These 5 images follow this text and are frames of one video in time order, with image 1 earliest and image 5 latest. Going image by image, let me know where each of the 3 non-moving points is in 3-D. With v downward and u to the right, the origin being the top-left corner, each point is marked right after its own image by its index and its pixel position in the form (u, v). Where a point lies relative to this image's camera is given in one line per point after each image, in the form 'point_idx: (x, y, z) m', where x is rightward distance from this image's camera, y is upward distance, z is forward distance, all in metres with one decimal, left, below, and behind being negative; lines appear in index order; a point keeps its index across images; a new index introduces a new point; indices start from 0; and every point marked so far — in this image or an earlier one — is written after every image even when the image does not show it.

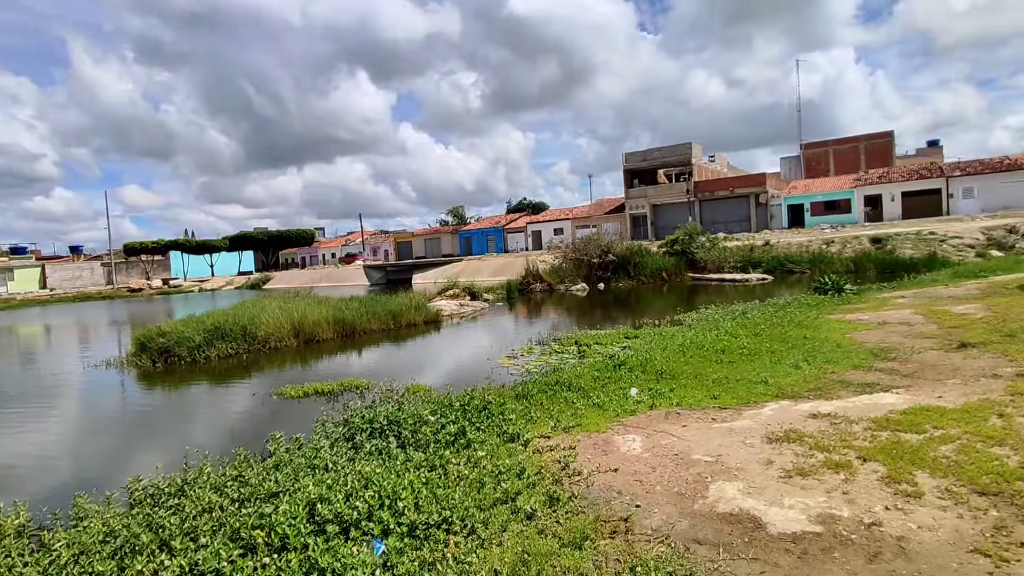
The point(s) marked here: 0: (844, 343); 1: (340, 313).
0: (+5.4, -0.9, +9.1) m
1: (-5.5, -0.8, +17.9) m
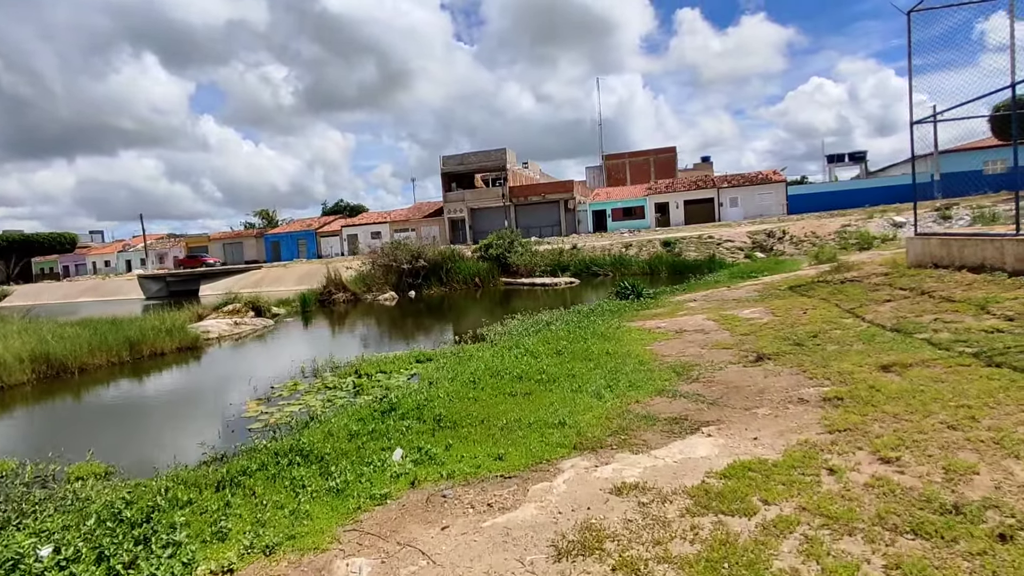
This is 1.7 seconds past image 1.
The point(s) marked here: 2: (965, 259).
0: (+2.0, -1.1, +8.3) m
1: (-11.0, -1.4, +13.3) m
2: (+9.0, +0.6, +11.1) m
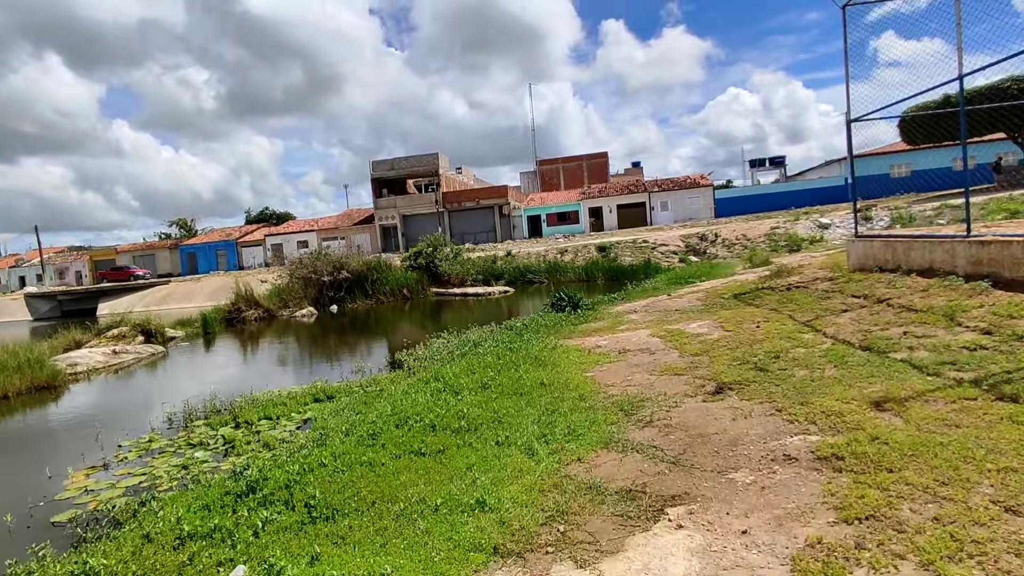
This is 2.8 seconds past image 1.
0: (+0.9, -1.3, +6.9) m
1: (-12.6, -2.0, +10.5) m
2: (+7.5, +0.5, +10.5) m
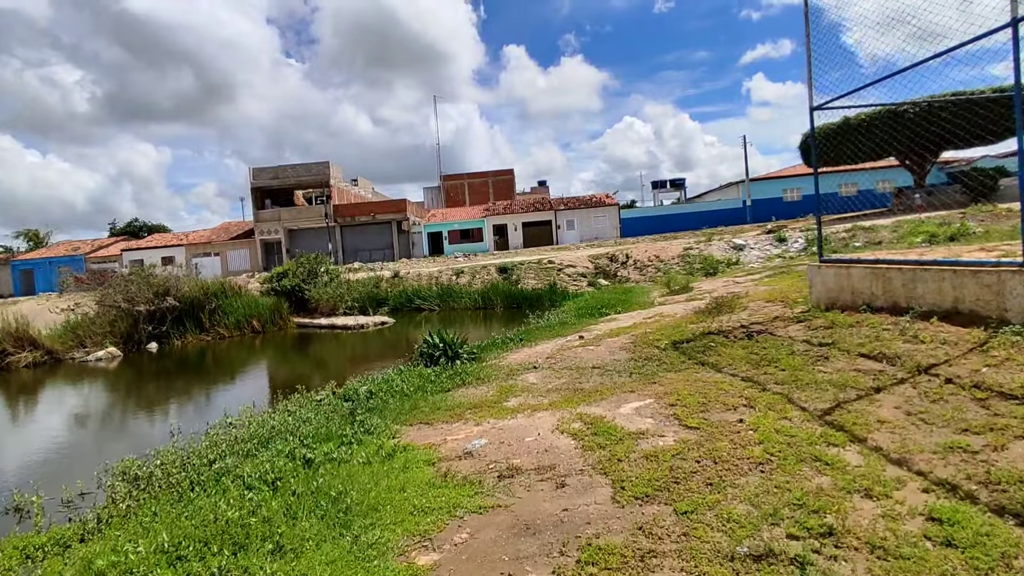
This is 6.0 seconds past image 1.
0: (-0.5, -1.8, +2.6) m
1: (-14.4, -2.6, +4.0) m
2: (+5.4, -0.2, +7.3) m
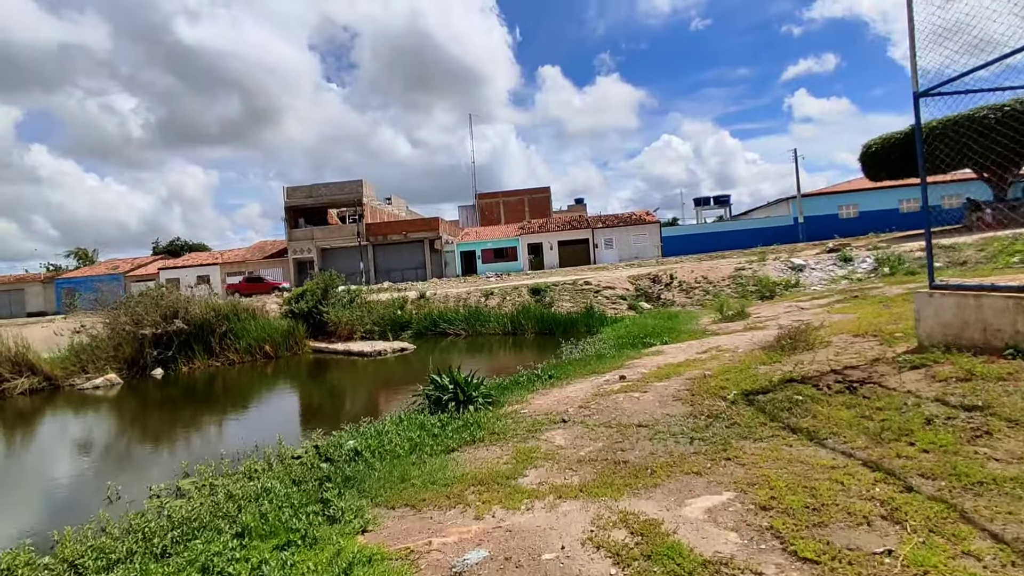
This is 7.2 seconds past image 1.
0: (-0.7, -2.0, +0.8) m
1: (-14.4, -2.8, +3.1) m
2: (+5.5, -0.5, +5.2) m
